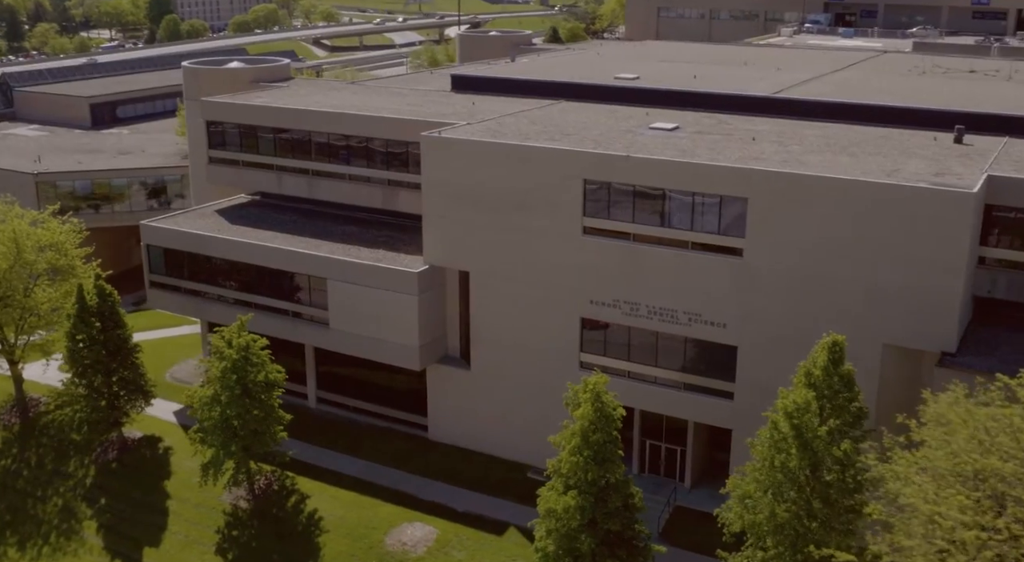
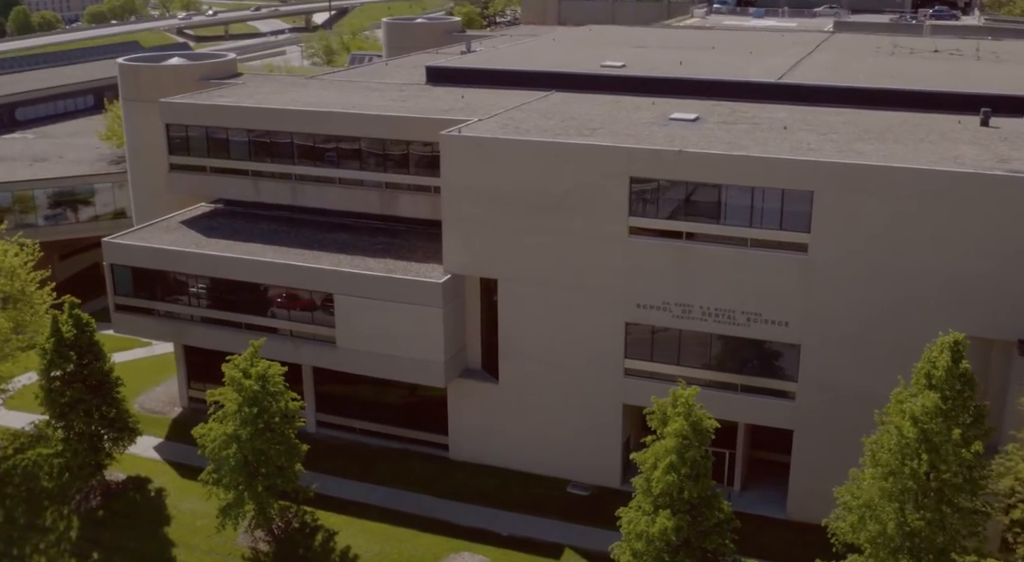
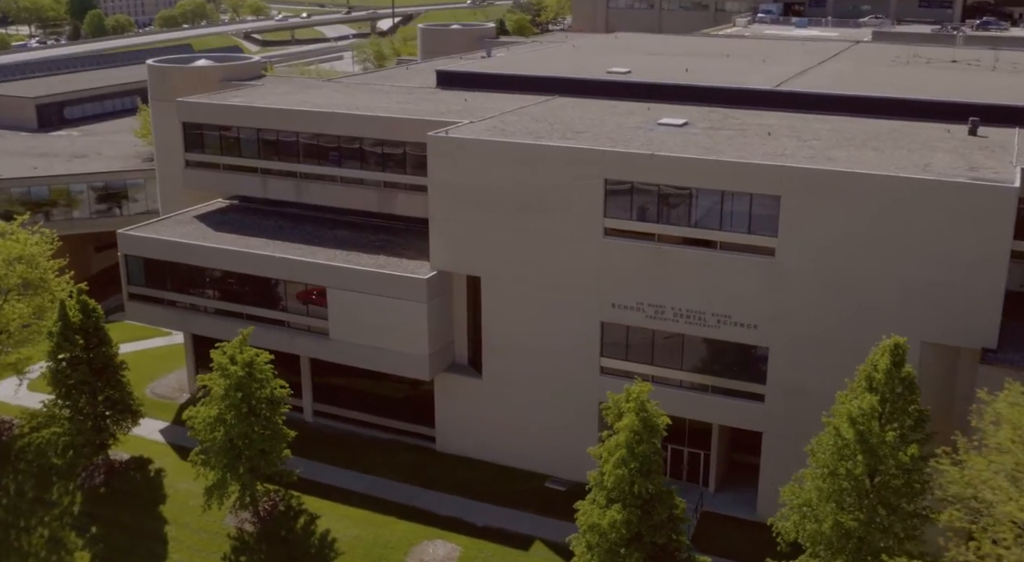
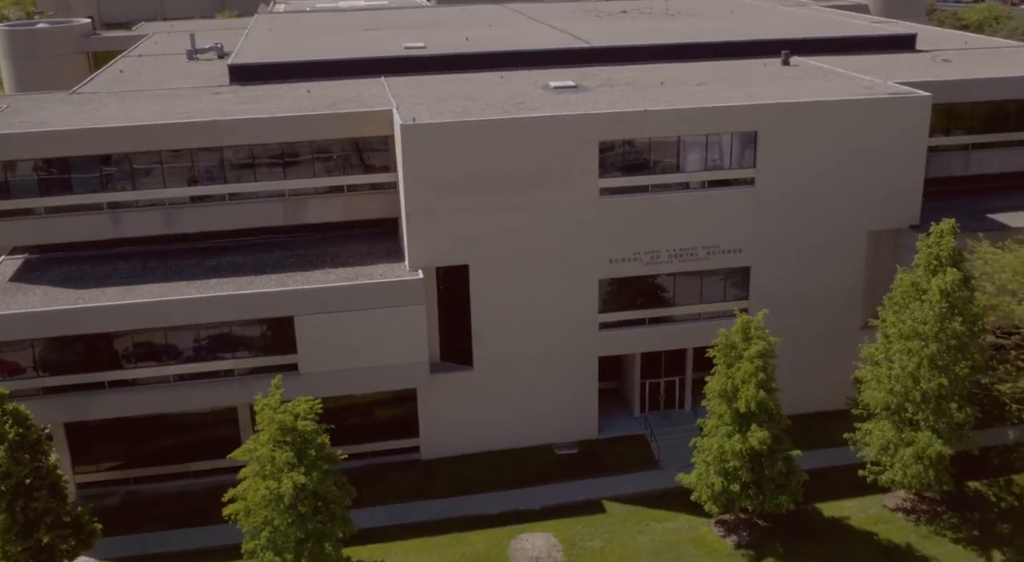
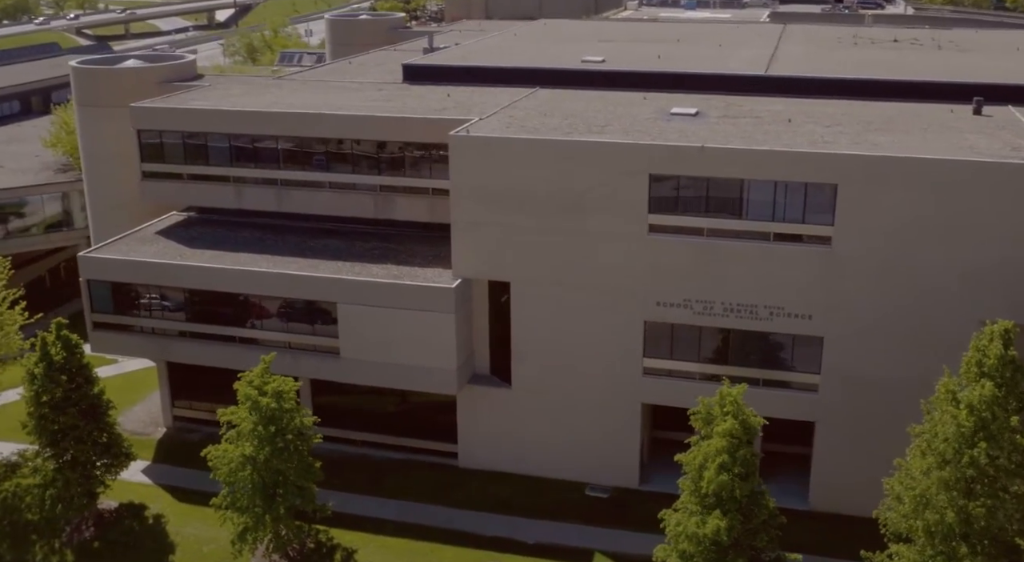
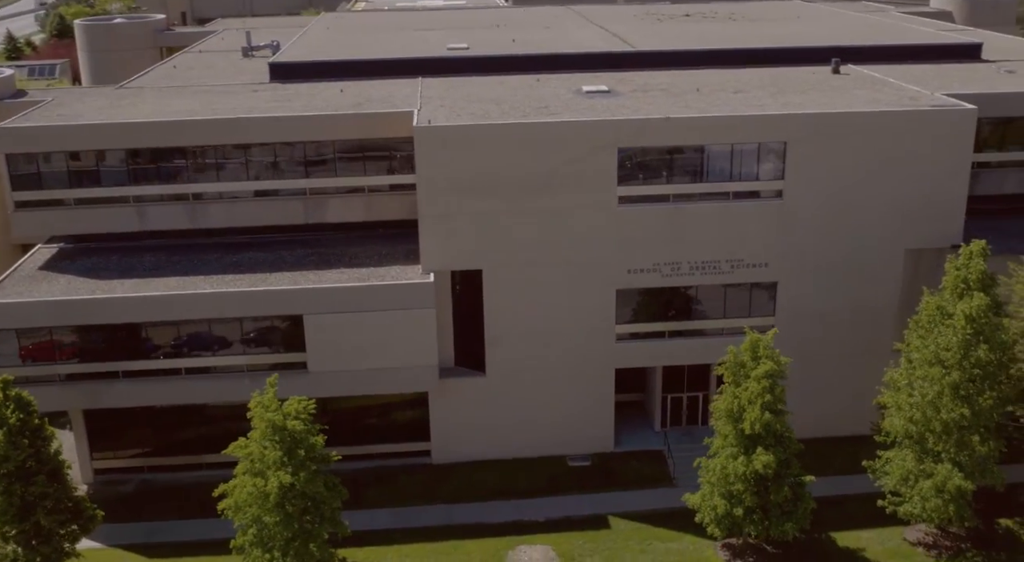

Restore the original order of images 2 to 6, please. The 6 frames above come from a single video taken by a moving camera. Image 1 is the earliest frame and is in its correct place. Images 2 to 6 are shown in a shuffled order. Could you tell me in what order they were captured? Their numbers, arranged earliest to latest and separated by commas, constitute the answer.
3, 2, 5, 6, 4
